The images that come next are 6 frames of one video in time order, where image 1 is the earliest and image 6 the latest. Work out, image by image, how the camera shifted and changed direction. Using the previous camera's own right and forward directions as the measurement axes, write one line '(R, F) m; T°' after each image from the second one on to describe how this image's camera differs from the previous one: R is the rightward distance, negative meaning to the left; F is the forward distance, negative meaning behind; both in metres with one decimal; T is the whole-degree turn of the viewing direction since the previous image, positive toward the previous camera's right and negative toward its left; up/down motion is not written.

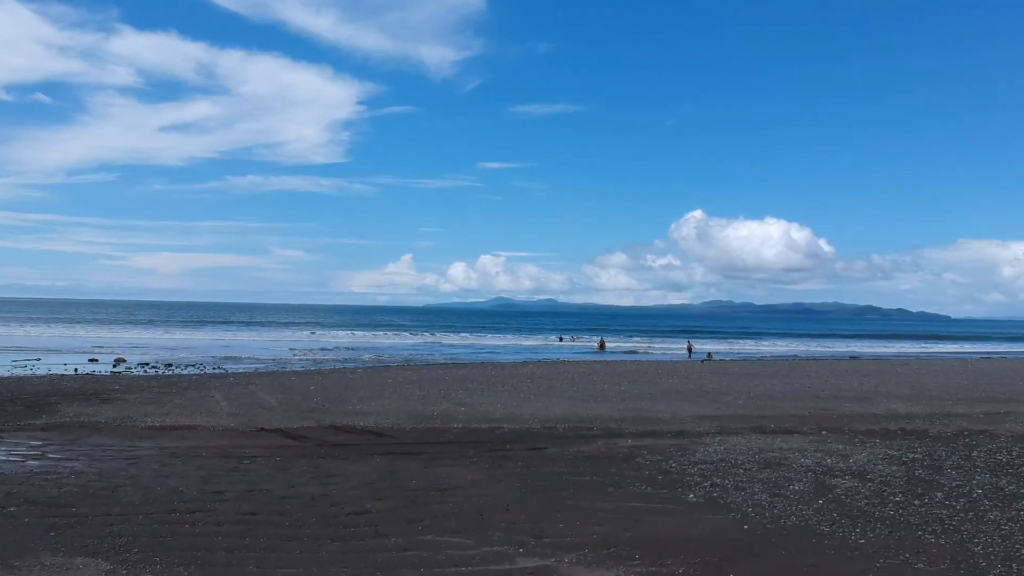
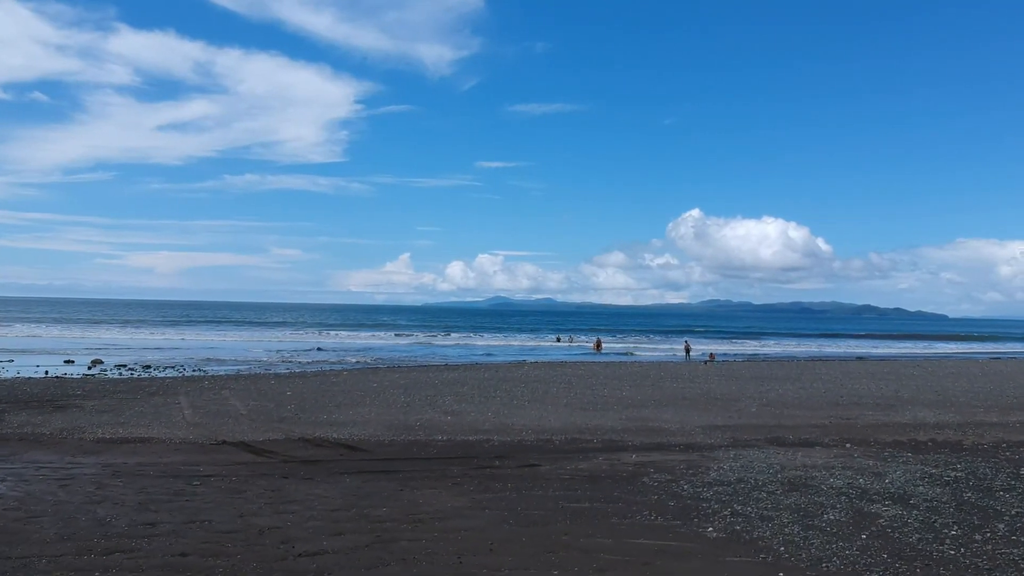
(+0.1, +1.1) m; 0°
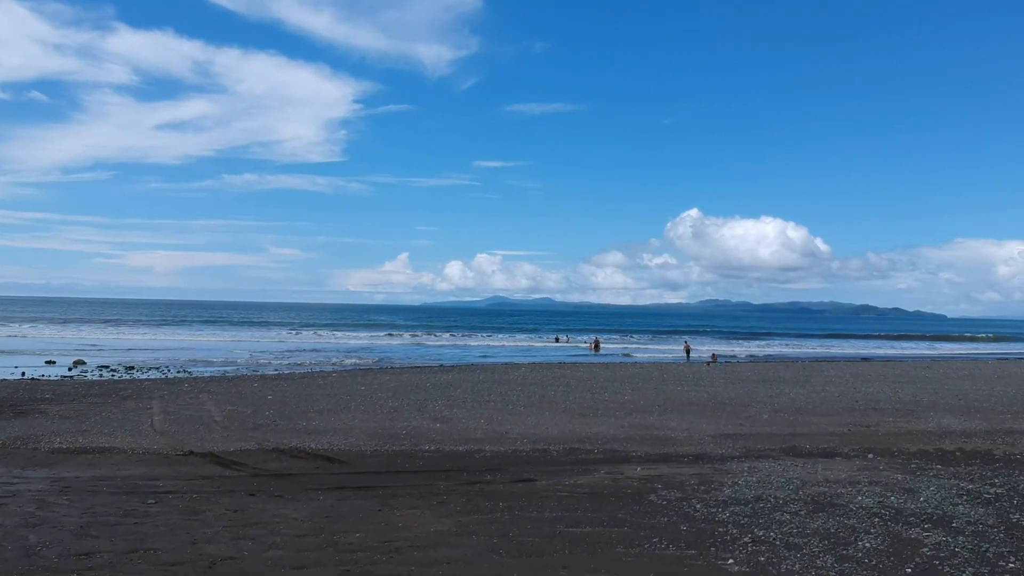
(0.0, +0.8) m; 0°
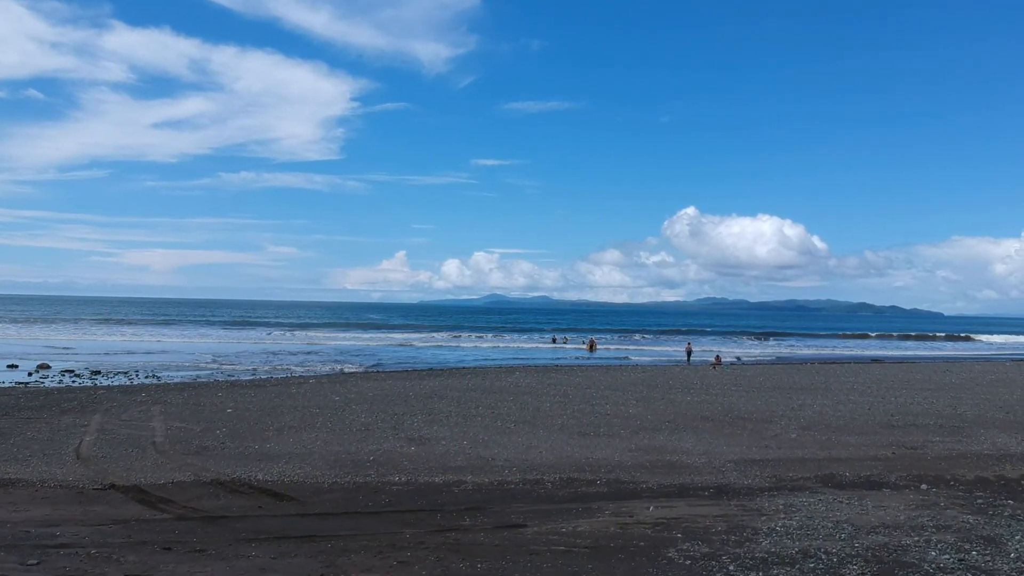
(+0.1, +1.5) m; 0°
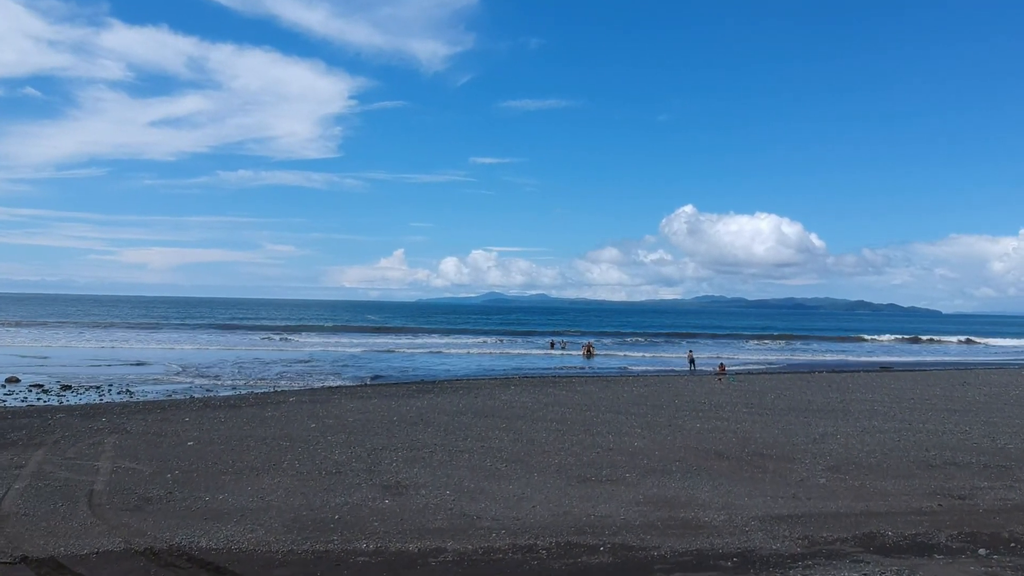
(+0.1, +1.2) m; 0°
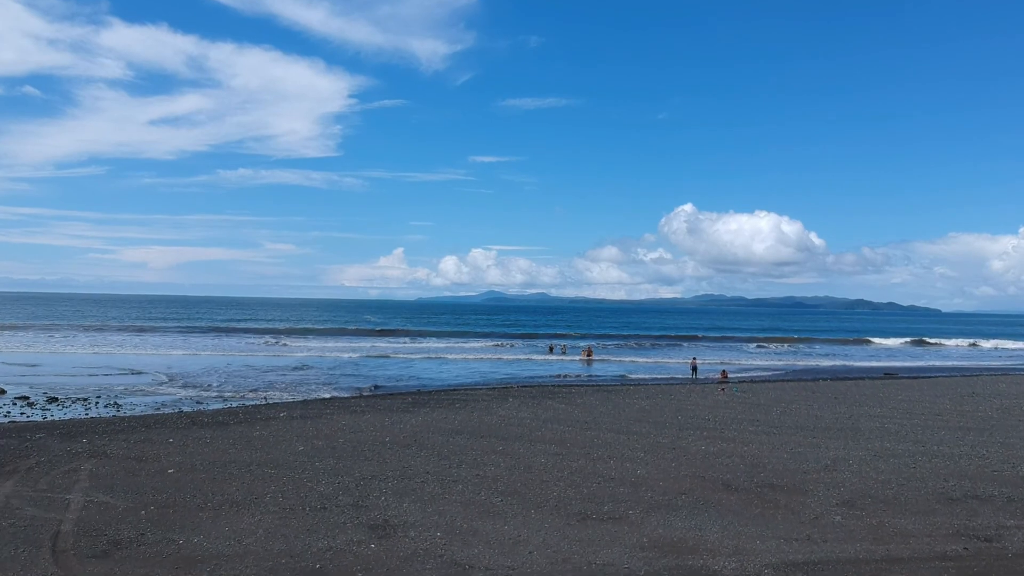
(0.0, +0.5) m; 0°
